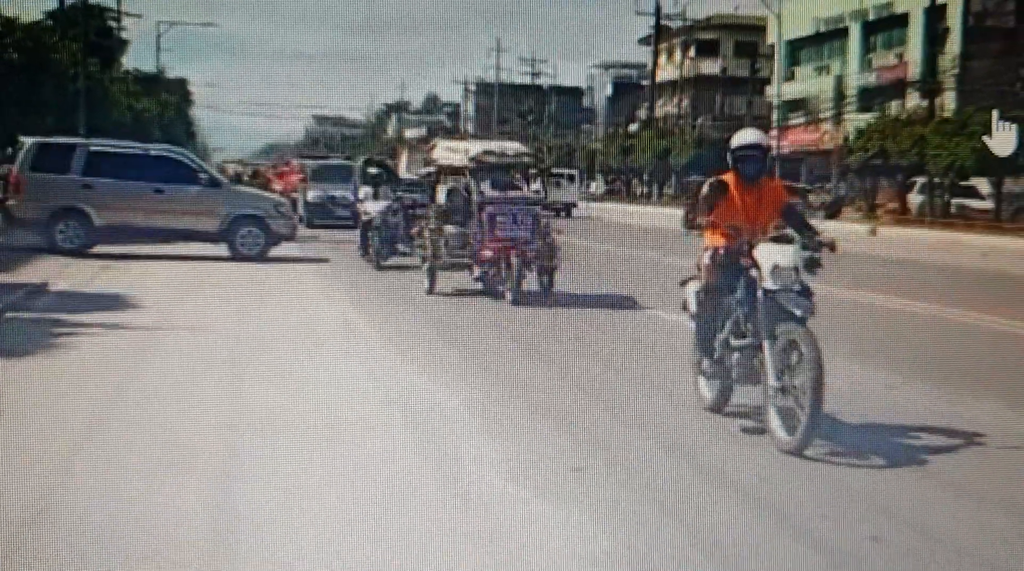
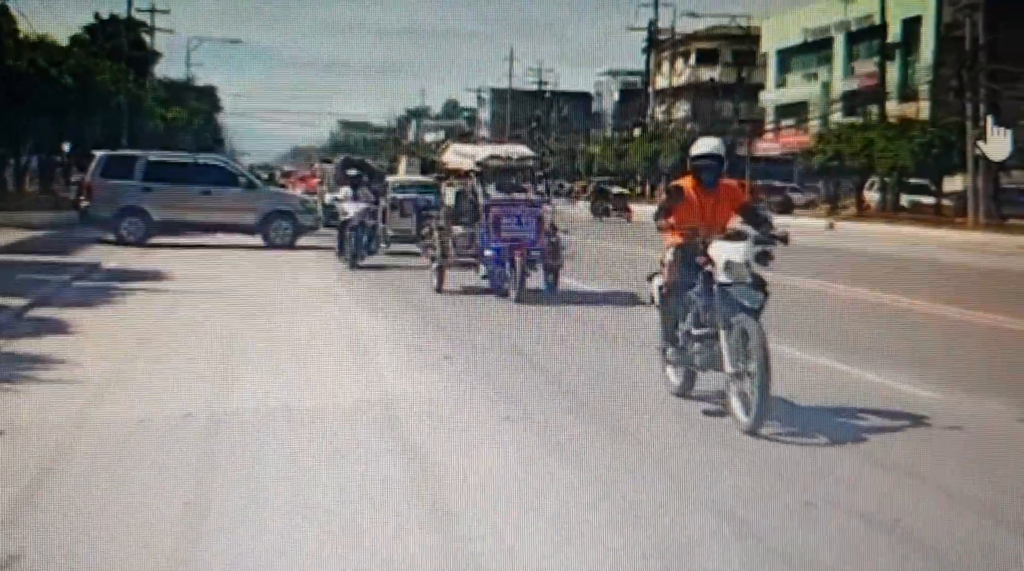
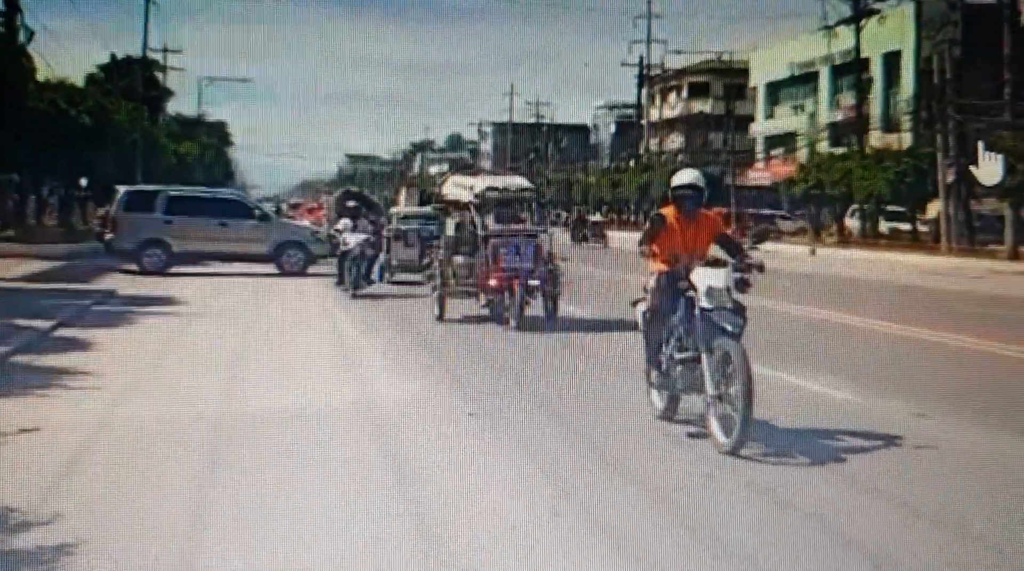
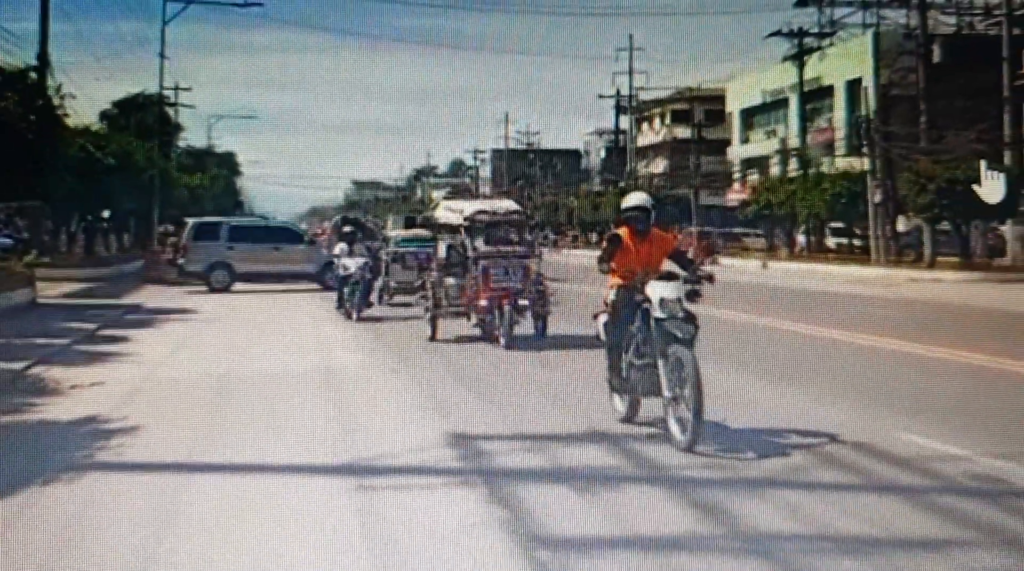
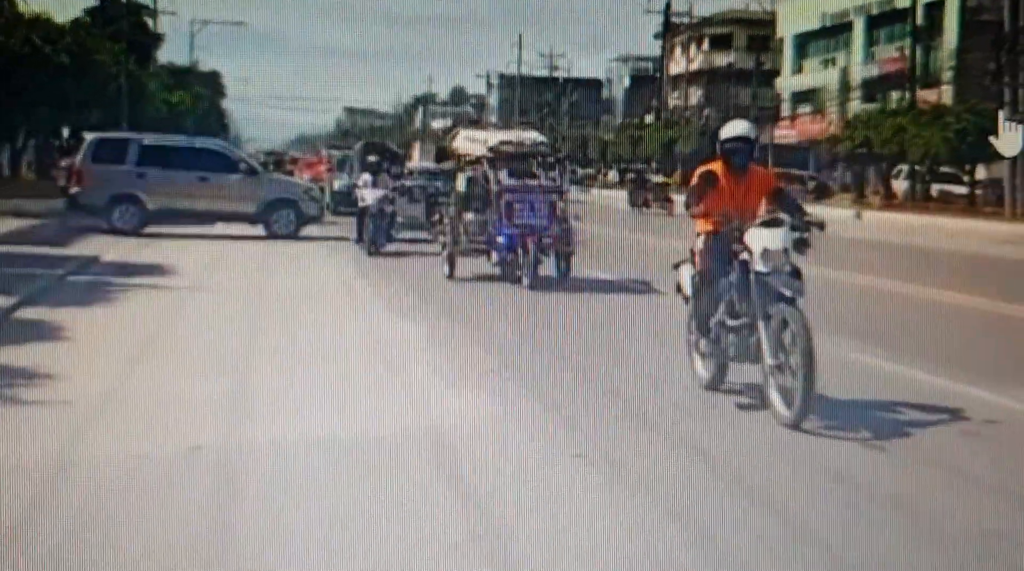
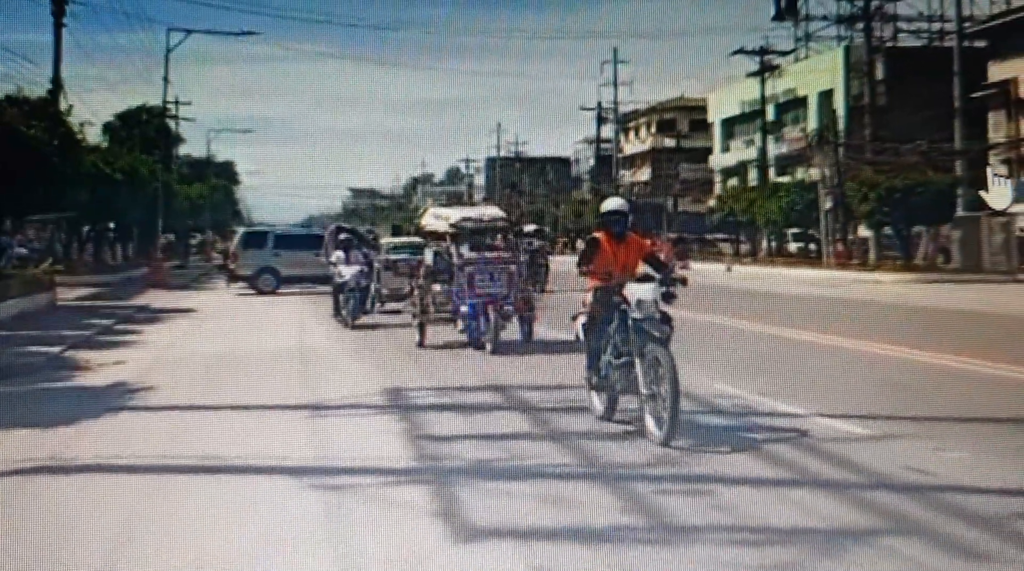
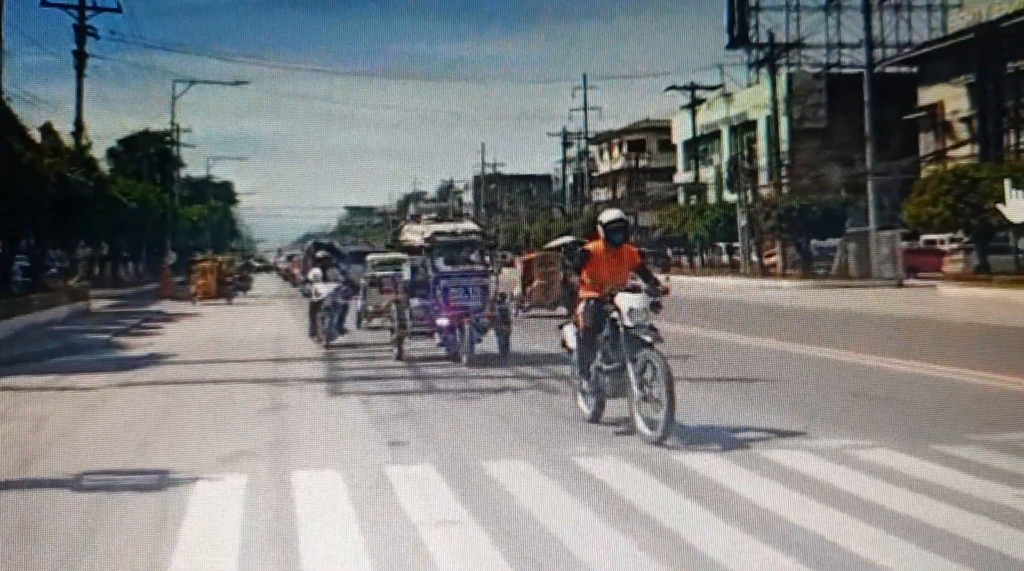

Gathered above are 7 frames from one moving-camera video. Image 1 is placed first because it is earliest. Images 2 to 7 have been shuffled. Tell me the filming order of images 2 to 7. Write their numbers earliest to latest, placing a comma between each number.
5, 2, 3, 4, 6, 7
